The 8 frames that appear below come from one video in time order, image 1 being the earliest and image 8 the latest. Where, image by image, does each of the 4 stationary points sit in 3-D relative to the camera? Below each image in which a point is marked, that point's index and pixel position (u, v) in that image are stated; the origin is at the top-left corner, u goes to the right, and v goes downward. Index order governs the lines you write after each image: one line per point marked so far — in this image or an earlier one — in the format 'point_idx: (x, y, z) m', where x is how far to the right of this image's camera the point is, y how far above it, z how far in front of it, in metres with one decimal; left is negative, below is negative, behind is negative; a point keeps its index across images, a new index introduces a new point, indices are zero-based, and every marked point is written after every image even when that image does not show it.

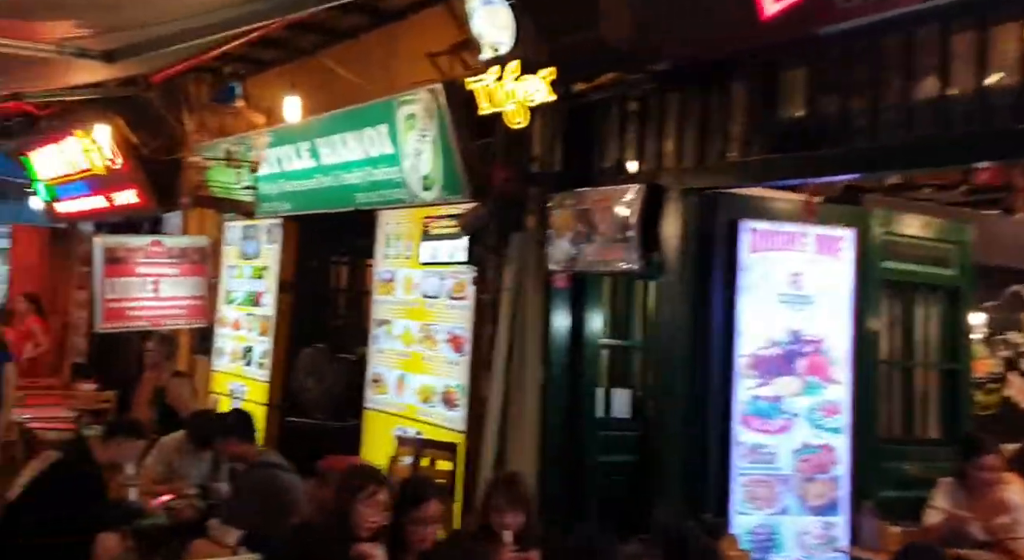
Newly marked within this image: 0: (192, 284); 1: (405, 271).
0: (-3.1, 0.0, +6.7) m
1: (-0.9, +0.1, +5.8) m
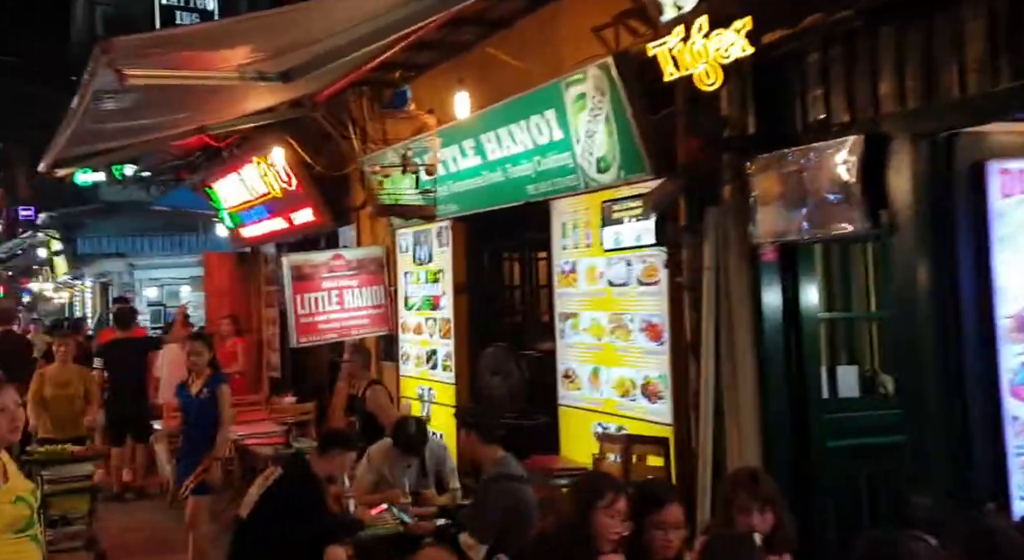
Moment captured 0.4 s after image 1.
0: (-1.4, -0.1, +6.8) m
1: (+0.6, +0.2, +5.6) m
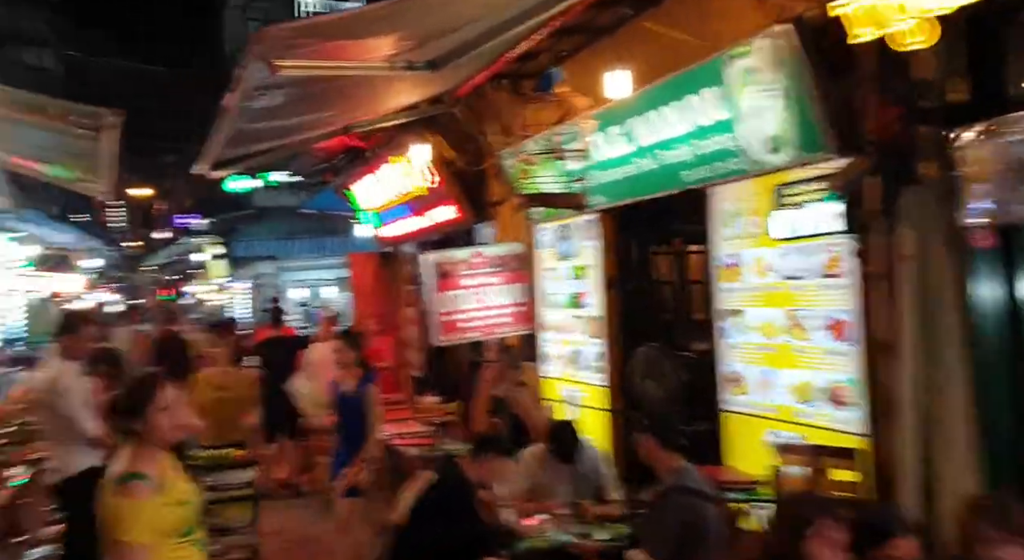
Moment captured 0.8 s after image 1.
0: (0.0, -0.1, +6.6) m
1: (+1.7, +0.2, +5.0) m
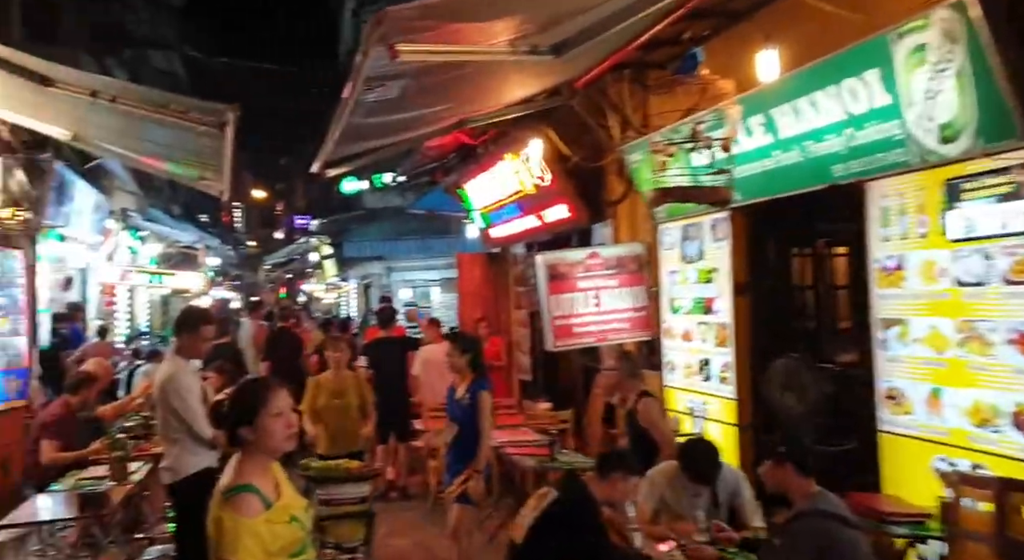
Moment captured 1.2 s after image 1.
0: (+1.1, -0.1, +6.2) m
1: (+2.5, +0.2, +4.4) m
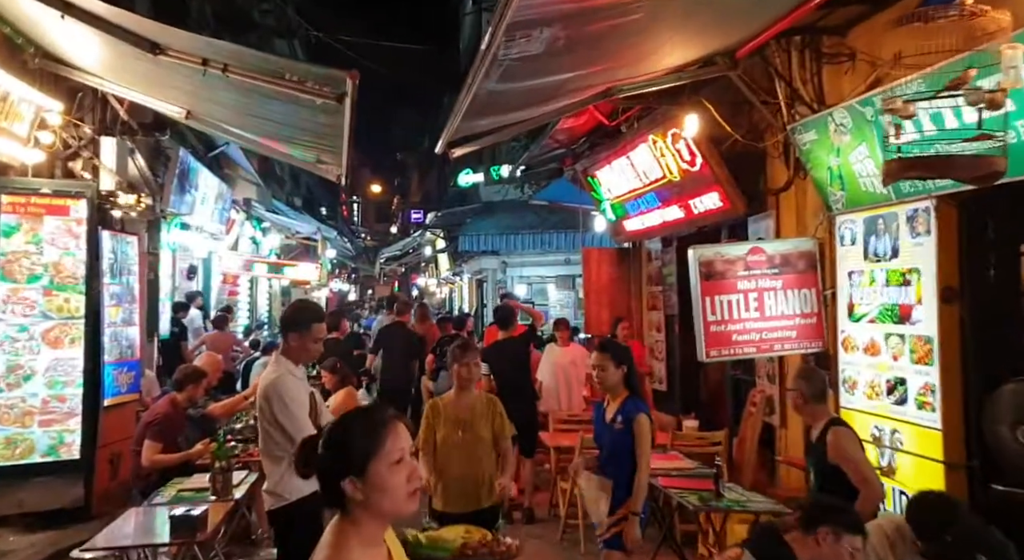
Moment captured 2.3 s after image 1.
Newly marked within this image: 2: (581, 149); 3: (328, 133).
0: (+2.1, -0.1, +5.2) m
1: (+3.3, +0.1, +3.2) m
2: (+0.8, +1.5, +8.0) m
3: (-1.3, +1.1, +5.1) m
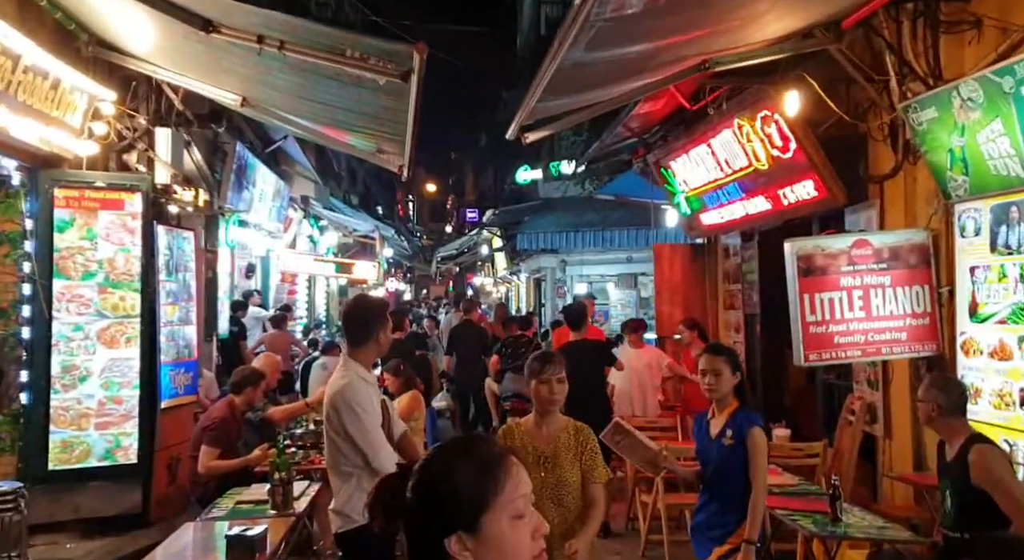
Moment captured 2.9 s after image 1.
0: (+2.6, -0.1, +4.6) m
1: (+3.7, +0.1, +2.5) m
2: (+1.5, +1.5, +7.5) m
3: (-0.8, +1.1, +4.8) m
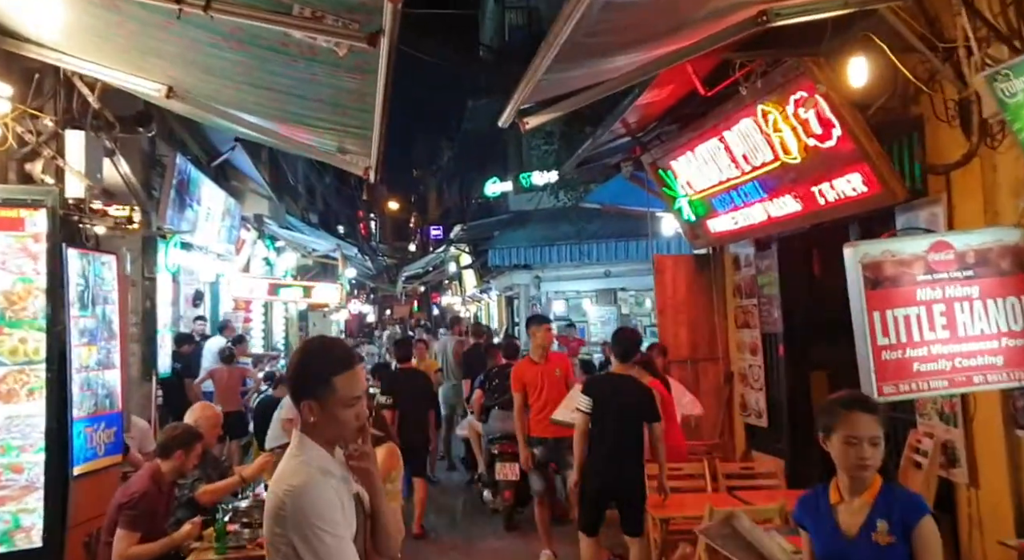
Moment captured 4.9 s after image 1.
0: (+2.6, -0.2, +3.8) m
1: (+3.8, +0.2, +1.8) m
2: (+1.3, +1.4, +6.7) m
3: (-0.9, +0.9, +3.9) m
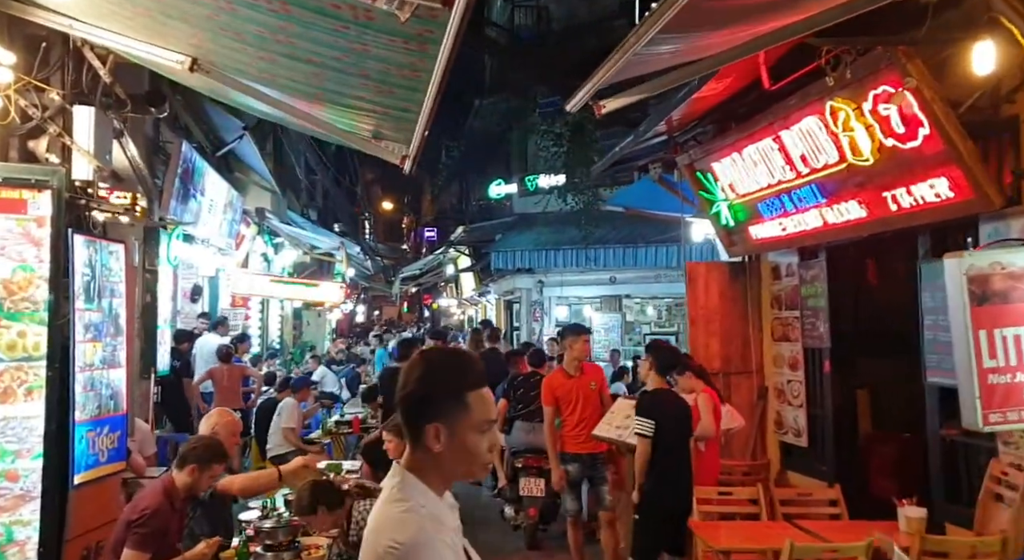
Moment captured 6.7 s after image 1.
0: (+2.9, -0.2, +3.5) m
1: (+4.1, +0.1, +1.5) m
2: (+1.6, +1.3, +6.4) m
3: (-0.5, +1.0, +3.5) m
